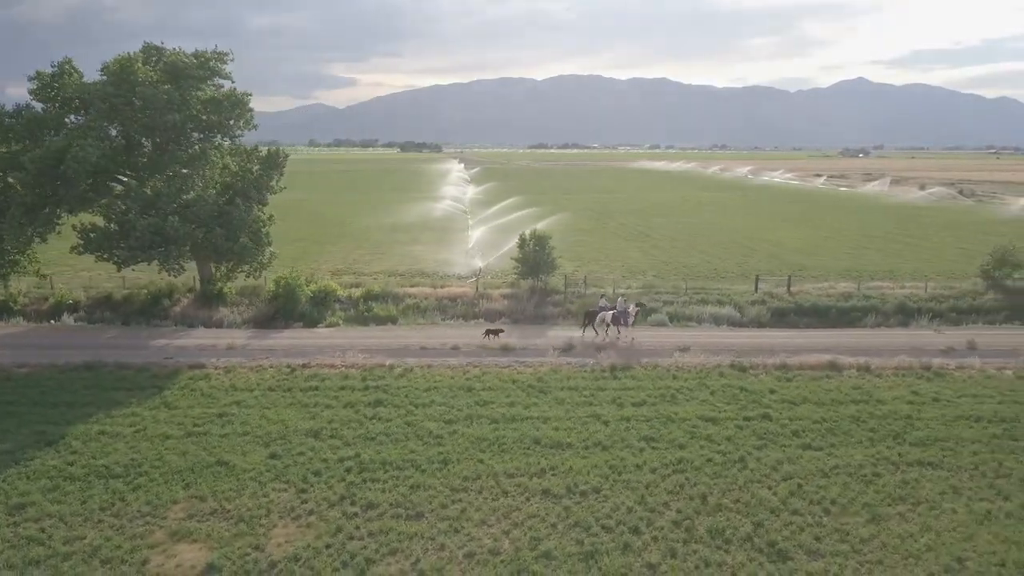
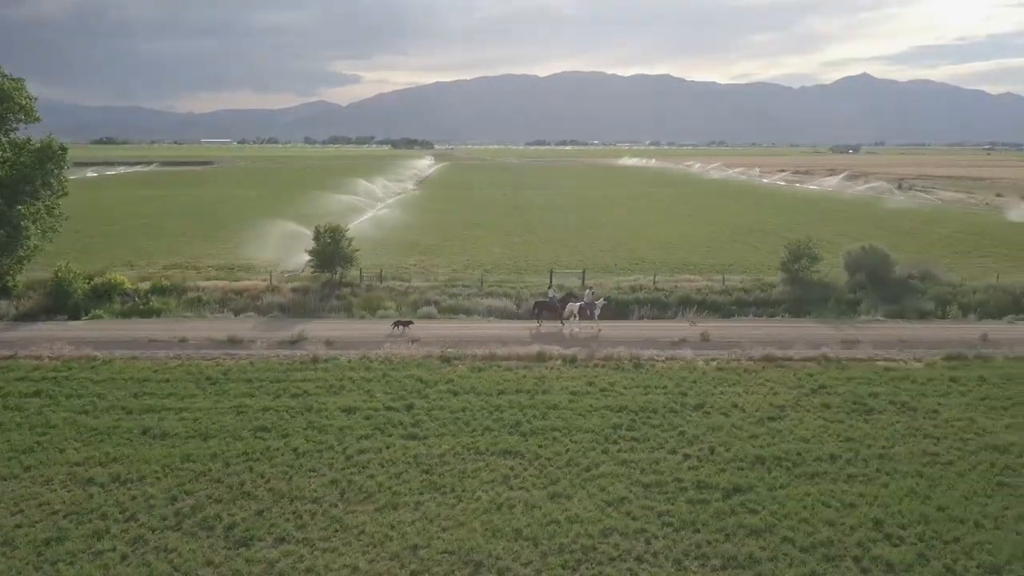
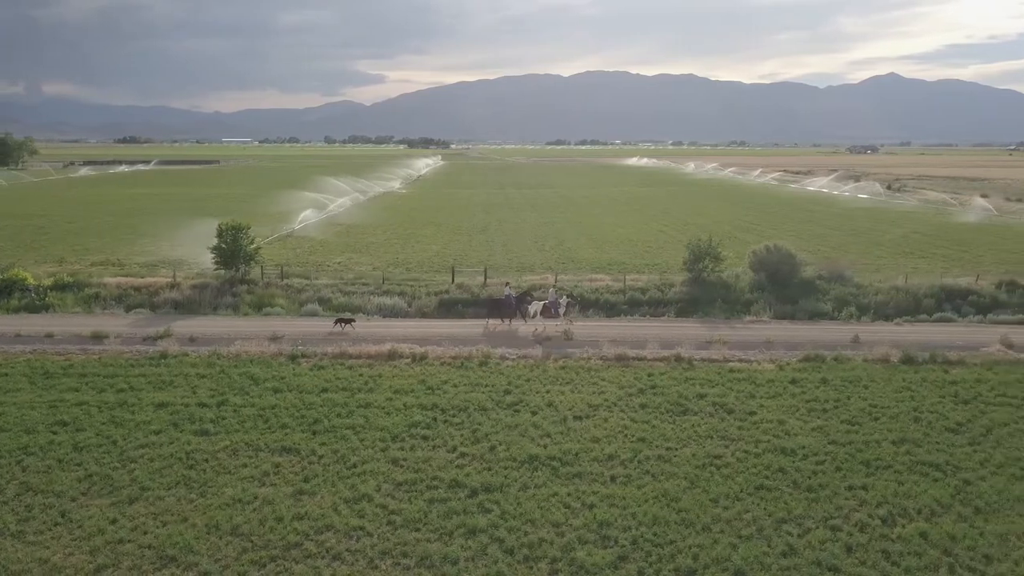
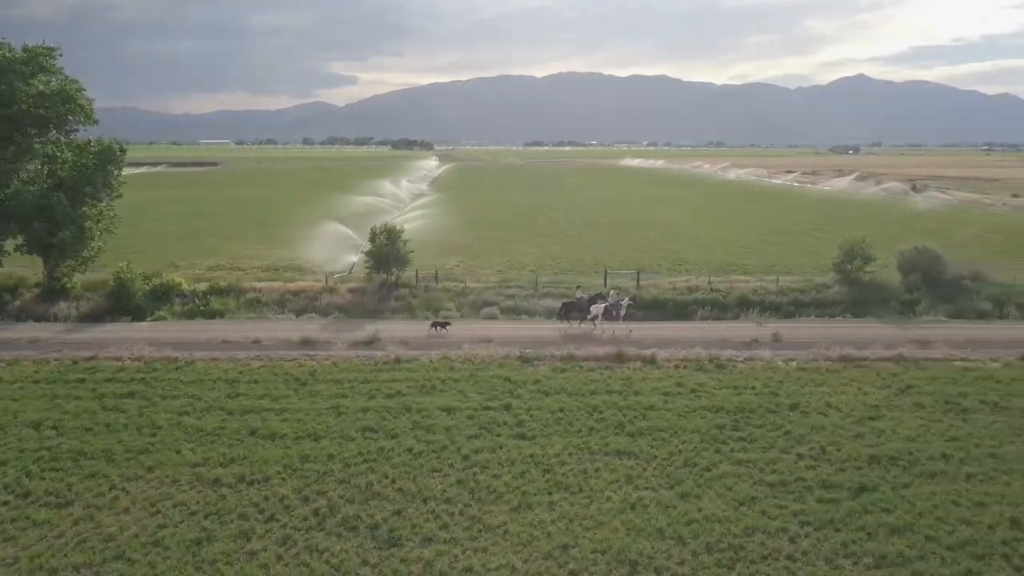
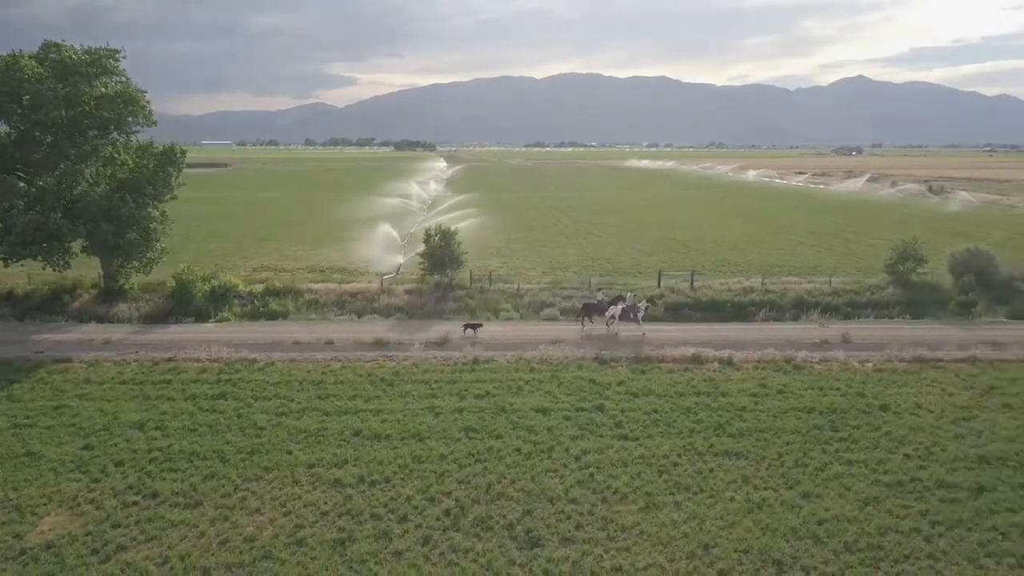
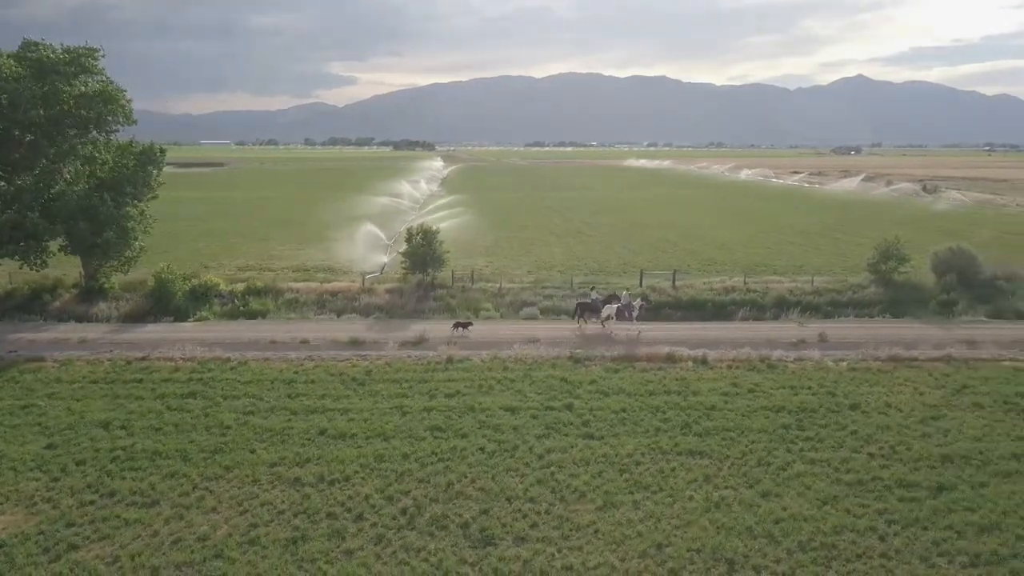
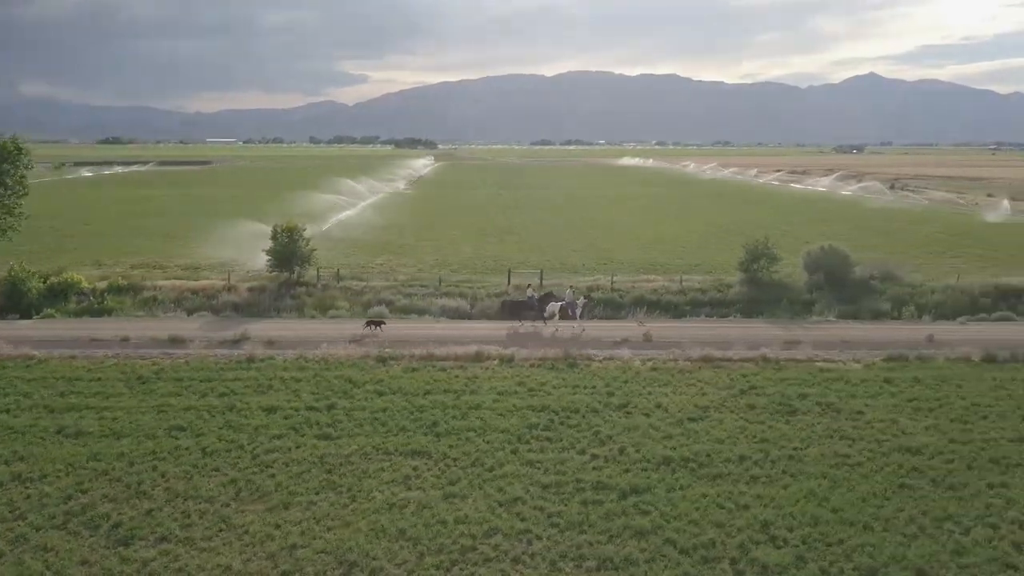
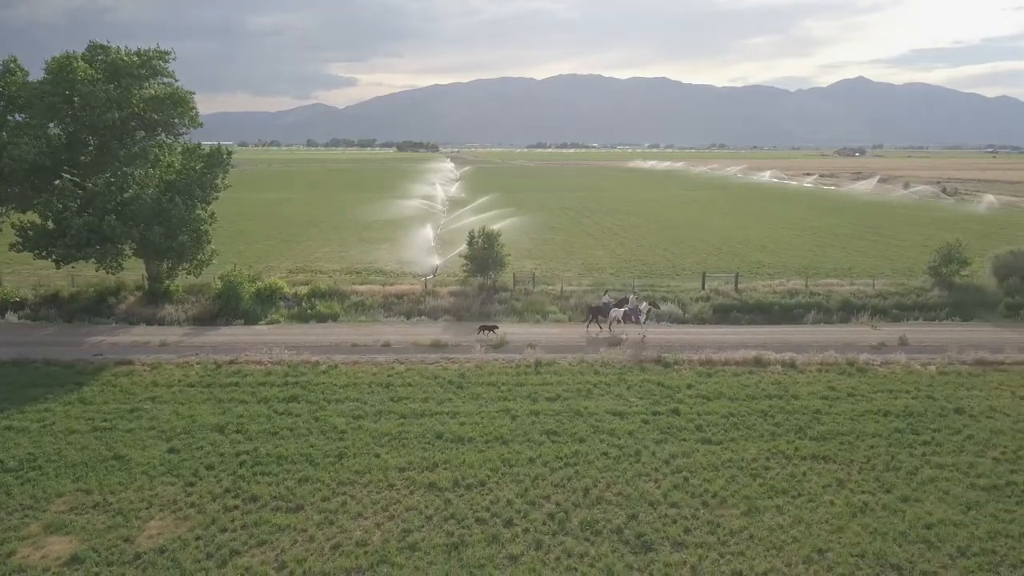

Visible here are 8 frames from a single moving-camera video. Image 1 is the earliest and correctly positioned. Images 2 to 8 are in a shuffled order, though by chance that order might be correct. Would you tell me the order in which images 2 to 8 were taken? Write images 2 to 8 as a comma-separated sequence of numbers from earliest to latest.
8, 5, 6, 4, 2, 7, 3
